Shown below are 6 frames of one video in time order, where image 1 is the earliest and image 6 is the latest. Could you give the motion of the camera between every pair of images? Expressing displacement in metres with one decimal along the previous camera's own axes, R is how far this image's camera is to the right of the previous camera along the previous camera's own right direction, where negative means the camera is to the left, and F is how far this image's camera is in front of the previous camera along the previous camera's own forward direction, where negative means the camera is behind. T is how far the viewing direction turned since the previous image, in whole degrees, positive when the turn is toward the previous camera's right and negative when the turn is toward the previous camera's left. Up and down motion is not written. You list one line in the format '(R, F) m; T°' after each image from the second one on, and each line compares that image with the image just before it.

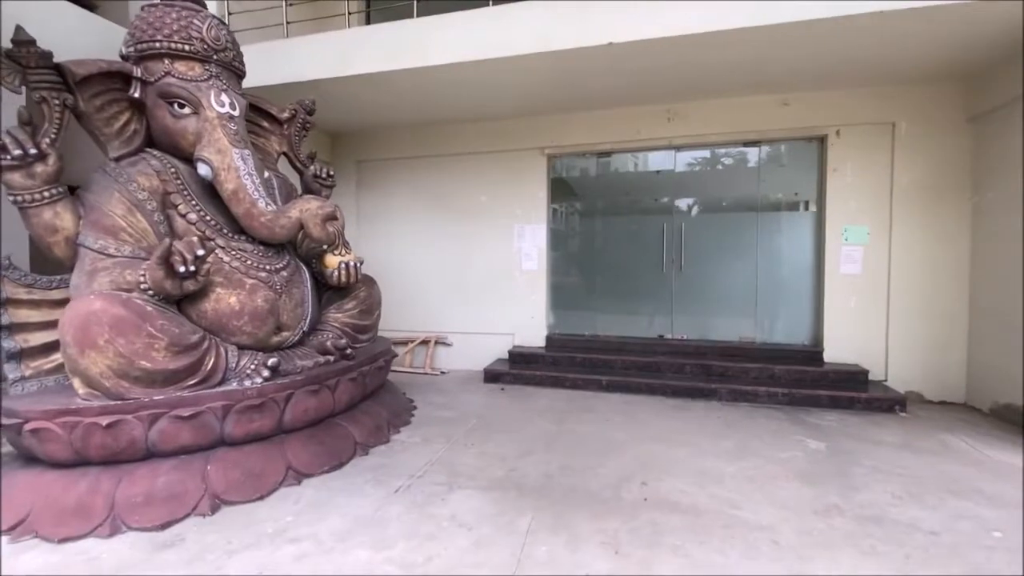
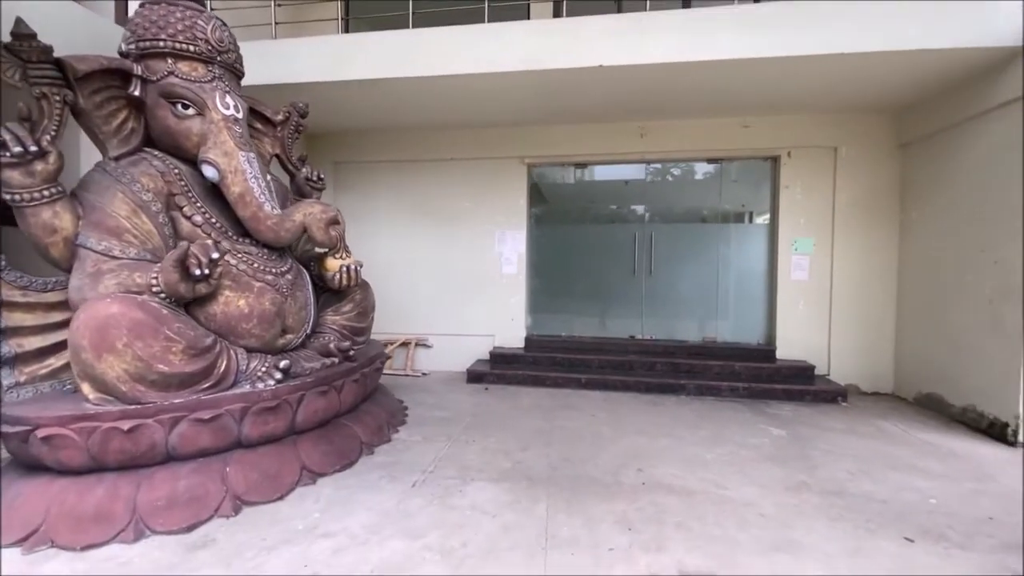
(-0.3, -0.1) m; +6°
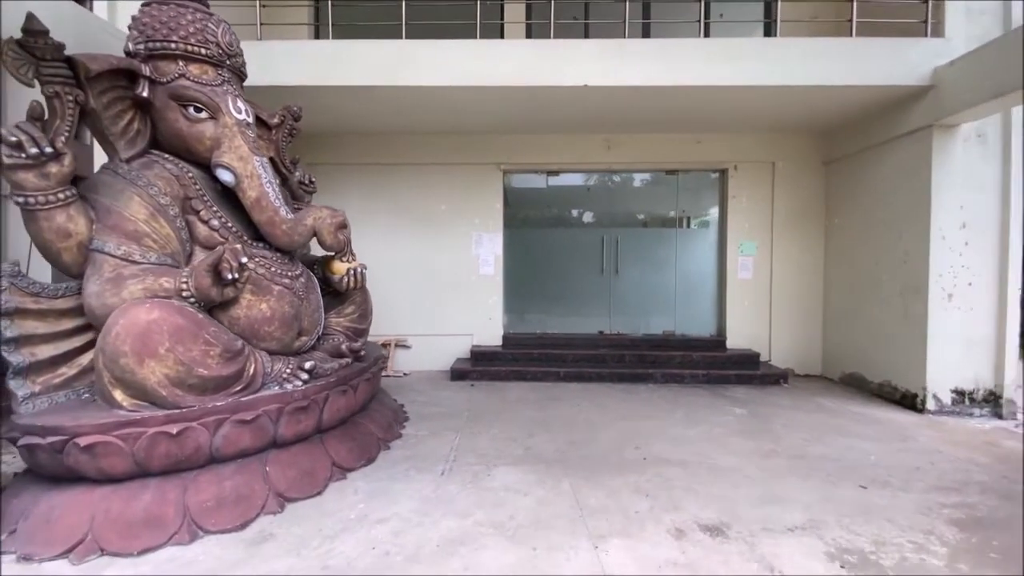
(-0.5, -0.2) m; +8°
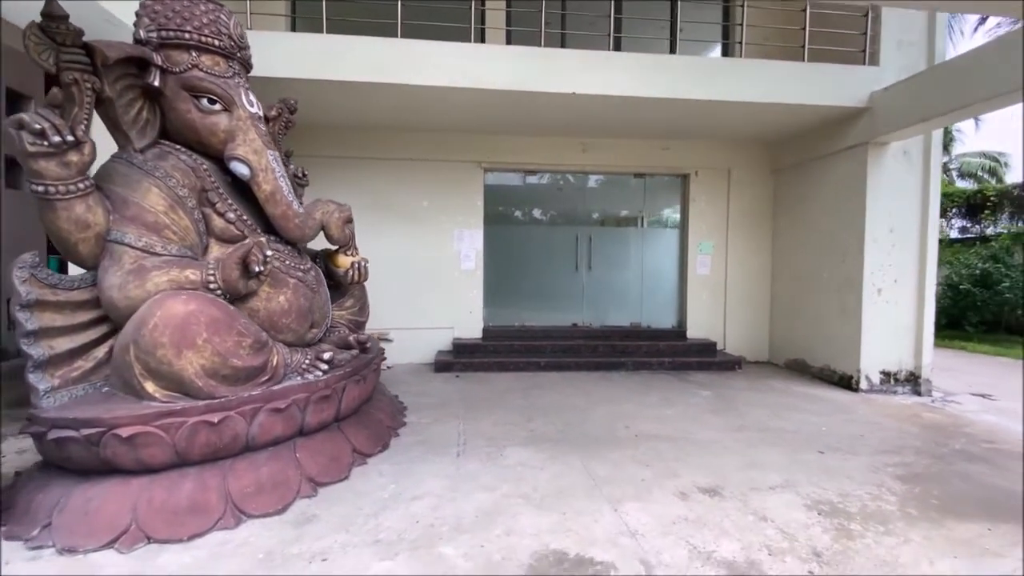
(-0.4, -0.2) m; +7°
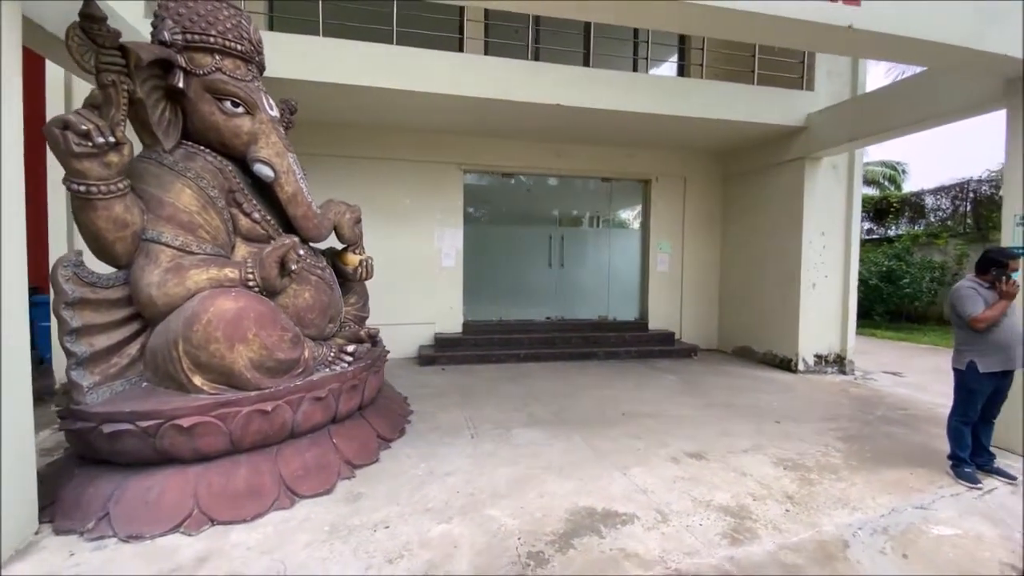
(-0.4, -0.2) m; +7°
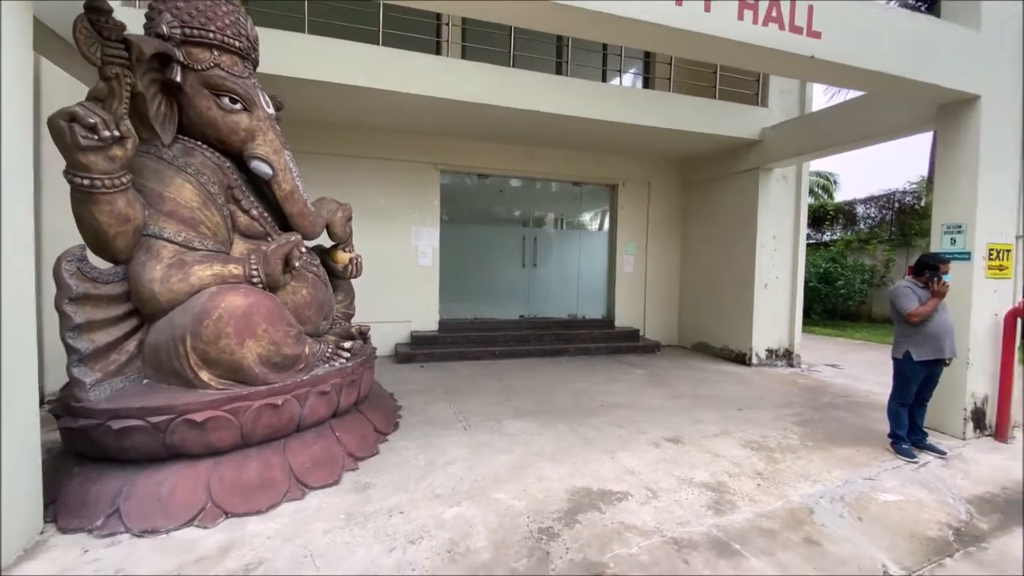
(-0.2, -0.1) m; +6°
